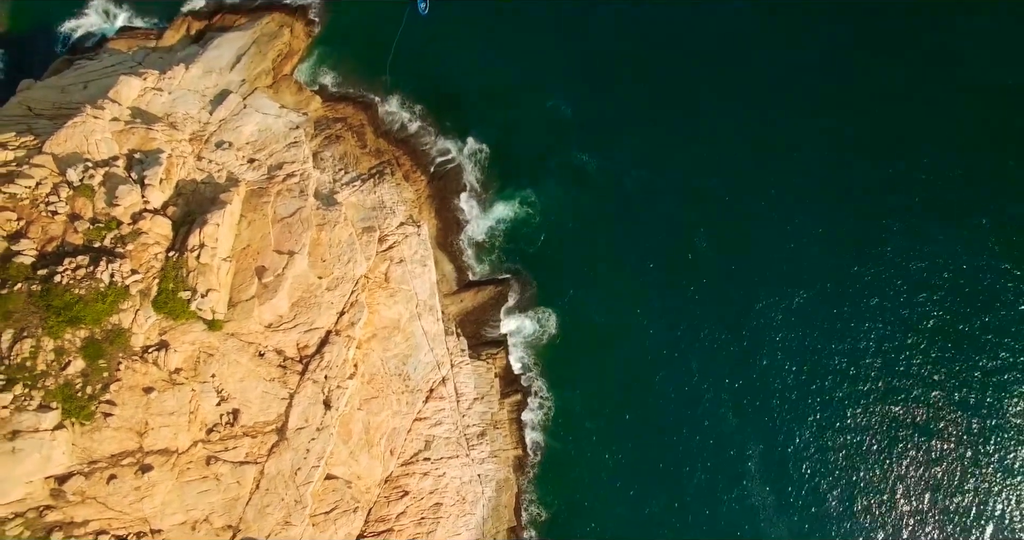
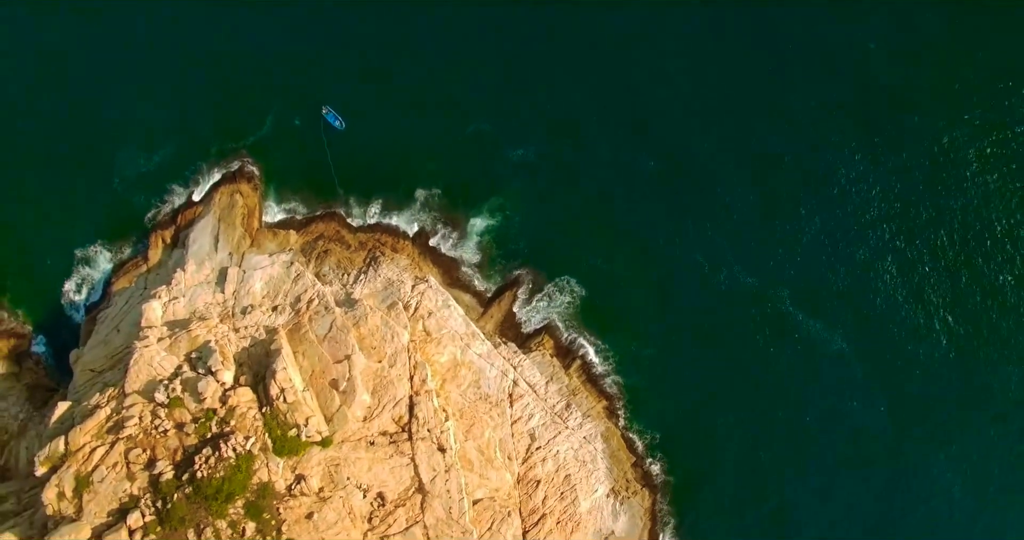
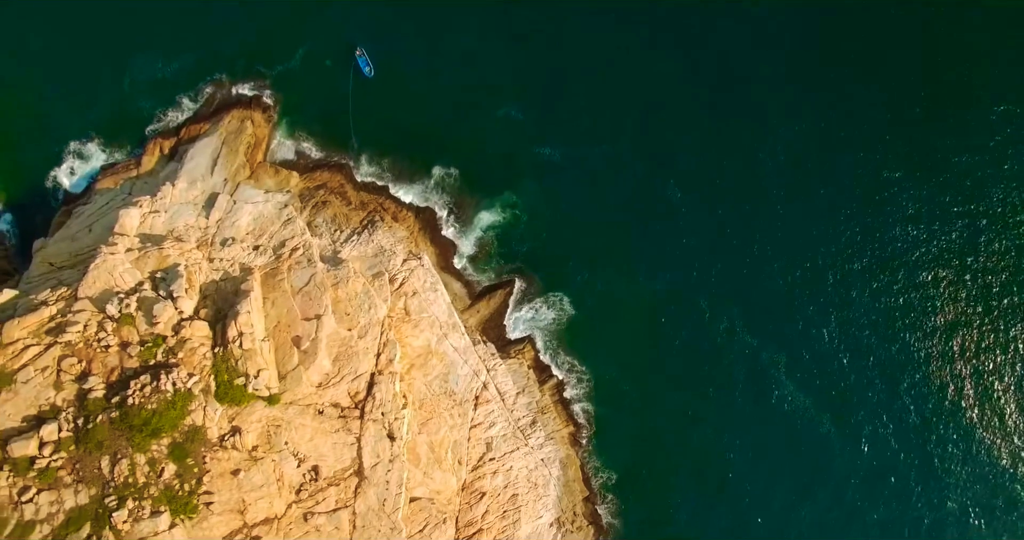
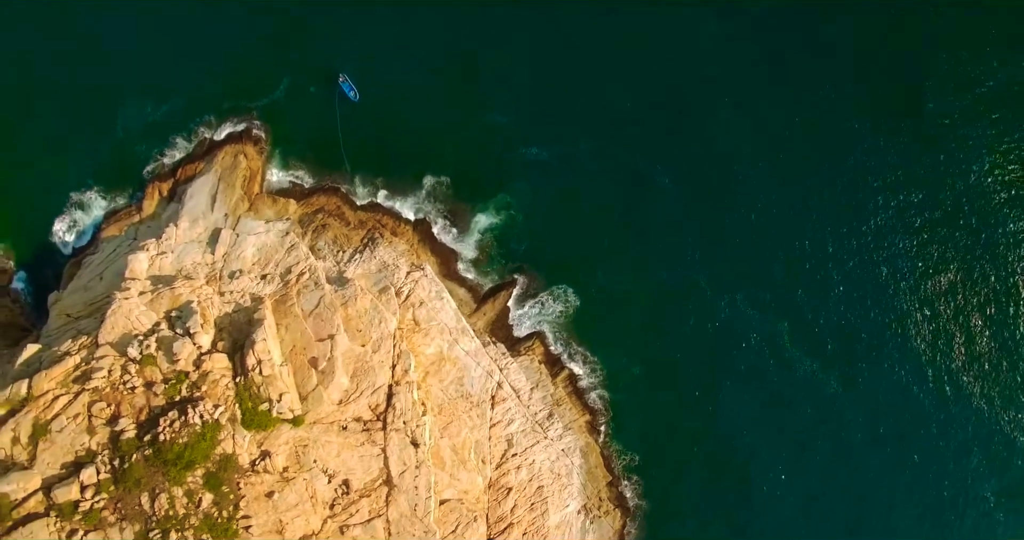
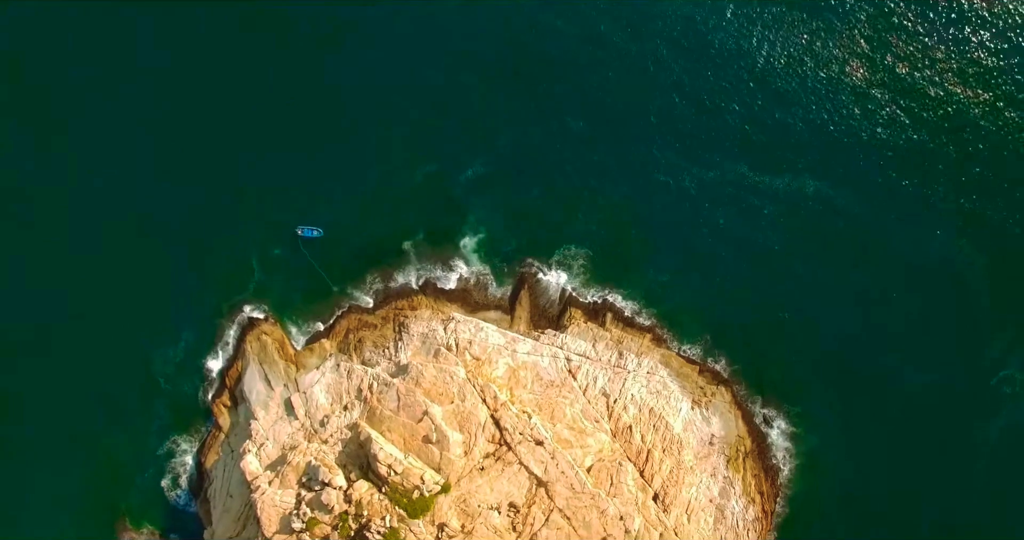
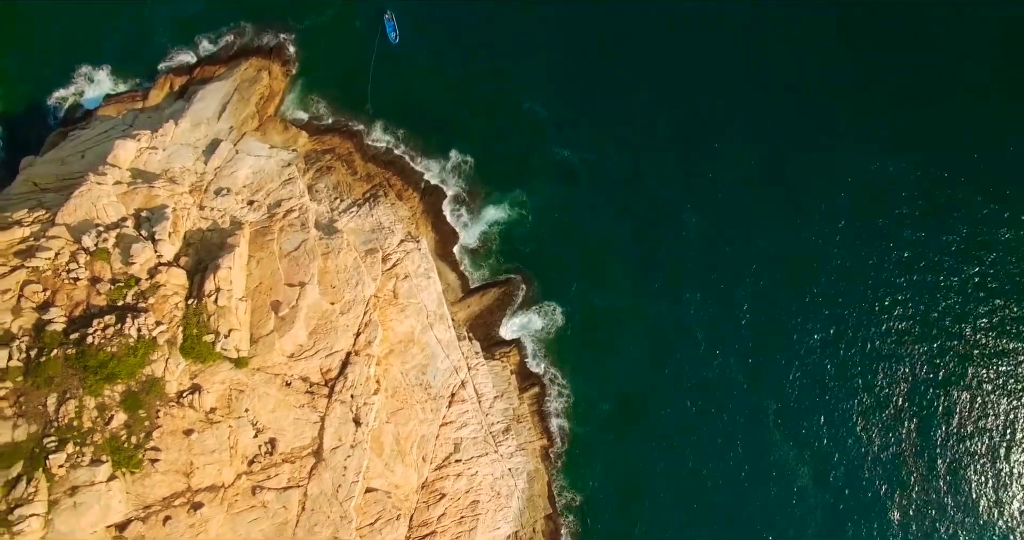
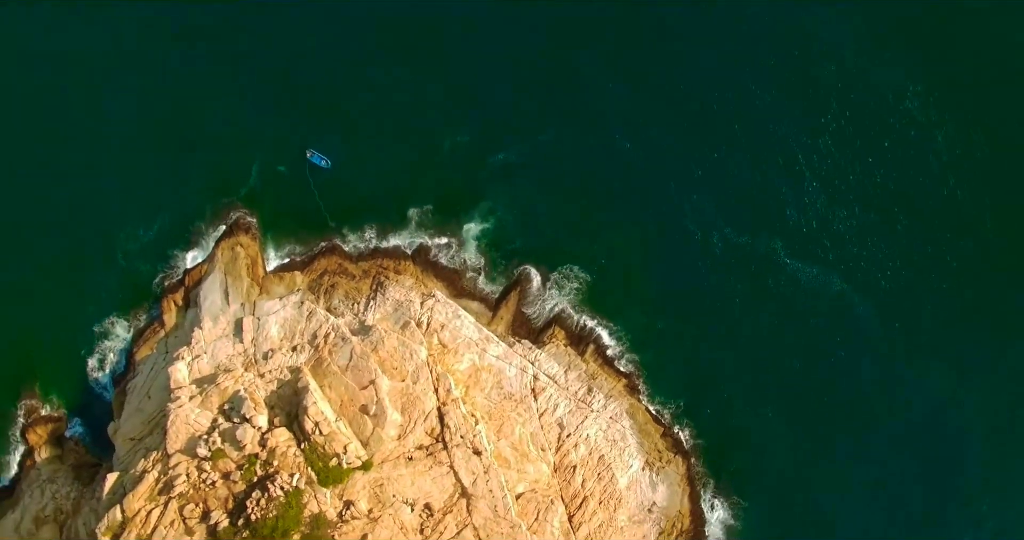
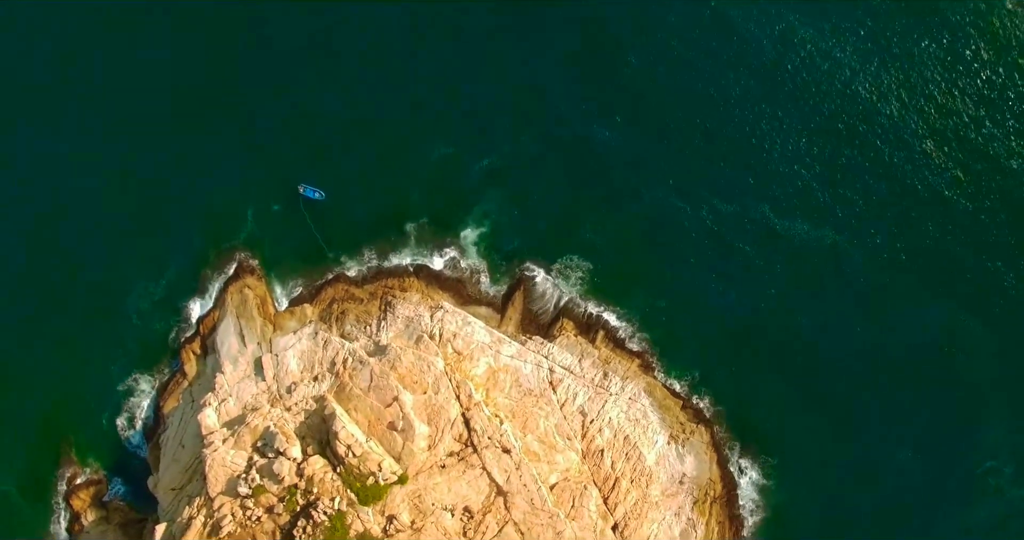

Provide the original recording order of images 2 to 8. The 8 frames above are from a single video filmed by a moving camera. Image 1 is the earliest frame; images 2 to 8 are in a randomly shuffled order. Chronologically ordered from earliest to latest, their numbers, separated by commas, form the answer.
6, 3, 4, 2, 7, 8, 5
